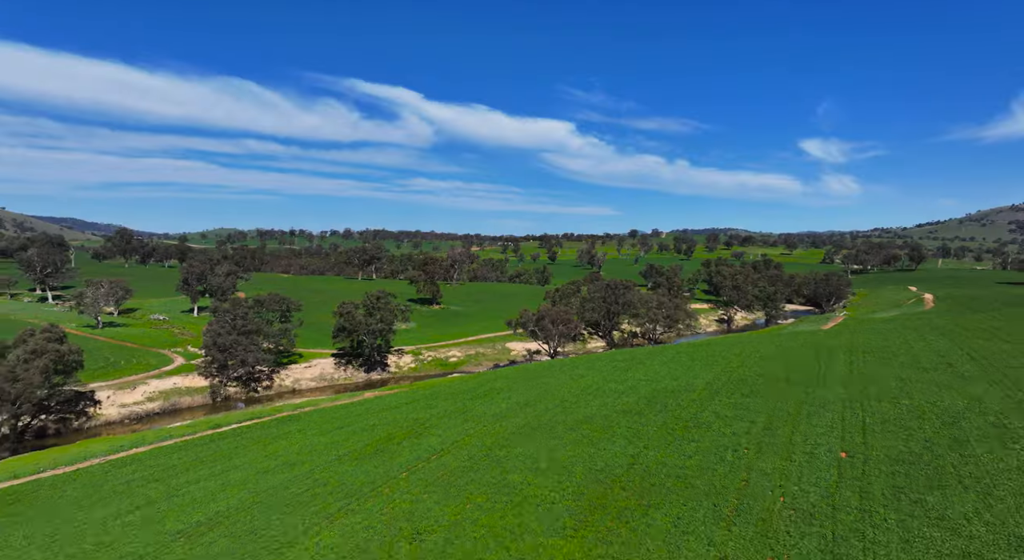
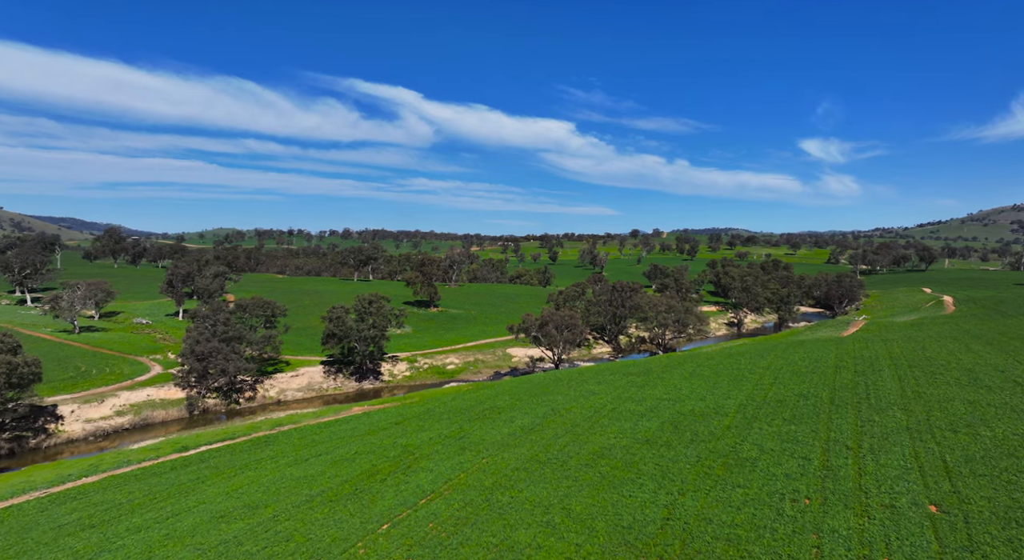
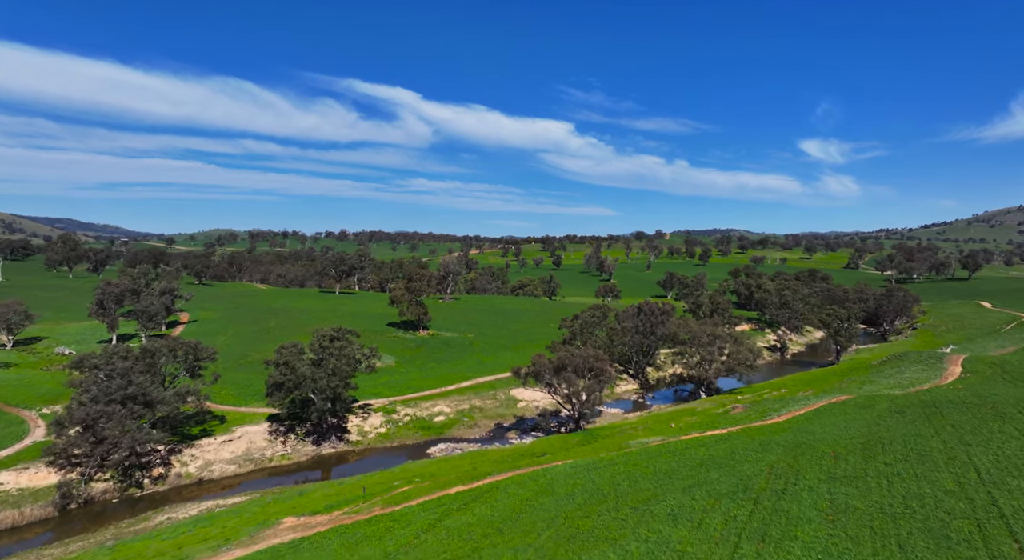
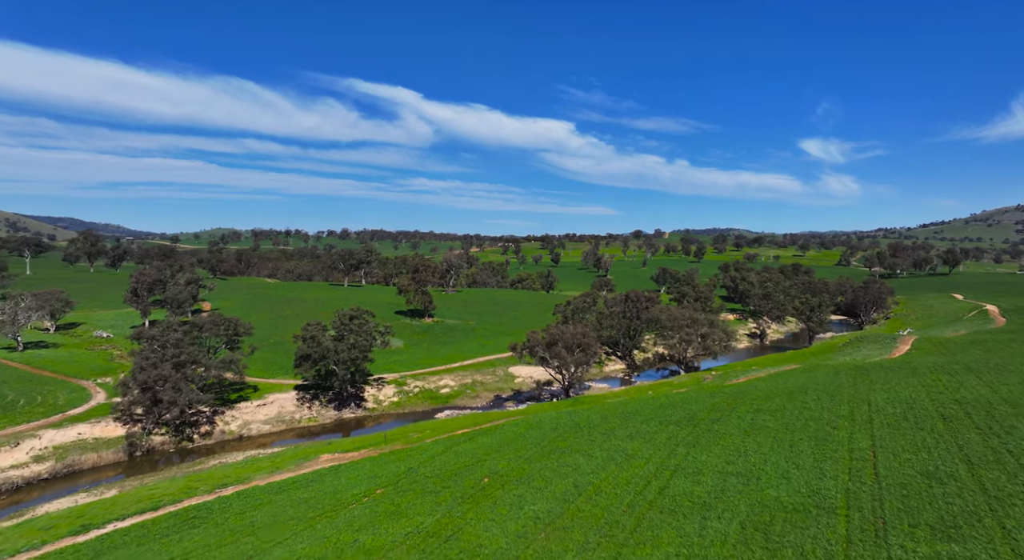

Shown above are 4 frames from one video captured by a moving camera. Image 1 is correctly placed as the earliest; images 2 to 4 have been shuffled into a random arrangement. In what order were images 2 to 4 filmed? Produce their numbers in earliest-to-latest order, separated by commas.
2, 4, 3
